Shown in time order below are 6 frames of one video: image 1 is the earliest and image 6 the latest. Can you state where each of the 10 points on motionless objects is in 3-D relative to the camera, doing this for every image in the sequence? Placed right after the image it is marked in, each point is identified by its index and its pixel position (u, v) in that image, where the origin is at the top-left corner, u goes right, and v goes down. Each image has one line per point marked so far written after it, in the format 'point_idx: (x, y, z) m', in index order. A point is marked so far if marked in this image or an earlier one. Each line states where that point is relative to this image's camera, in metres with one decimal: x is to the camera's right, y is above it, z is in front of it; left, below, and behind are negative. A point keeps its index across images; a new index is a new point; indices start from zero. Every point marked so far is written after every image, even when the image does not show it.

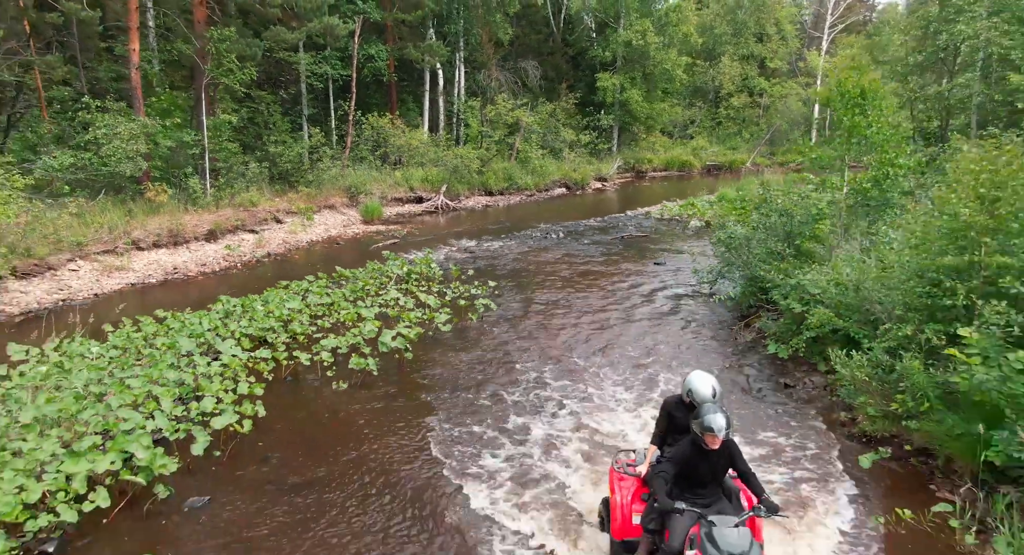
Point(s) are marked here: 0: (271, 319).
0: (-3.5, -0.6, +8.7) m
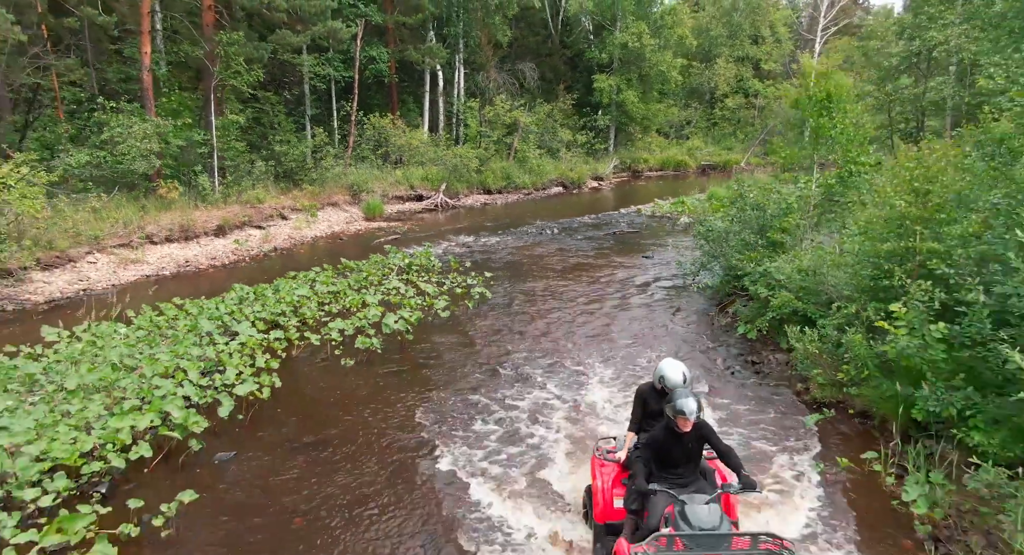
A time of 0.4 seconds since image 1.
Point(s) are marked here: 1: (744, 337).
0: (-3.7, -0.4, +9.4) m
1: (+3.4, -0.9, +8.7) m
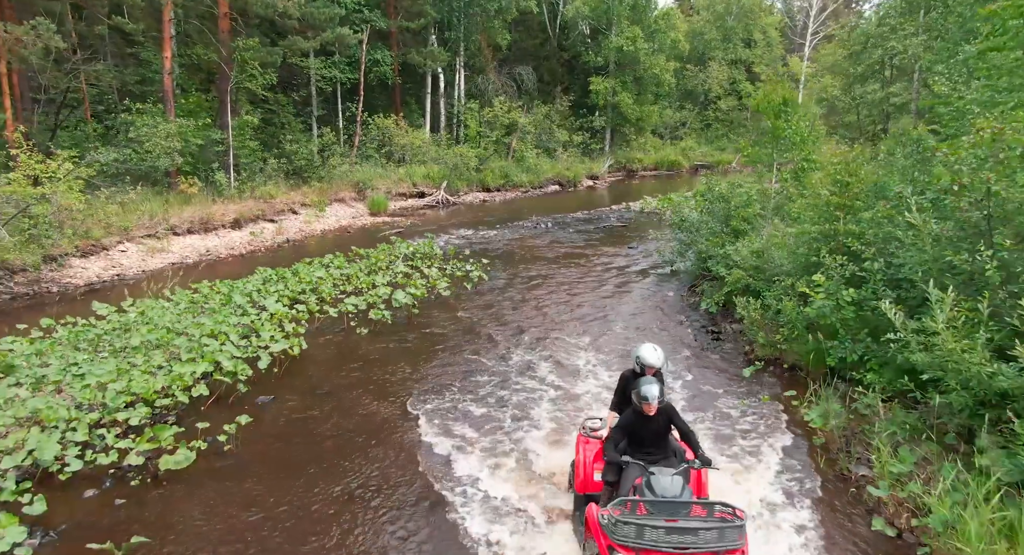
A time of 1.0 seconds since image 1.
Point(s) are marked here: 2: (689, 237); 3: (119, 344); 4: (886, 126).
0: (-3.8, -0.1, +10.7) m
1: (+3.3, -0.6, +10.0) m
2: (+3.5, +0.8, +11.7) m
3: (-5.2, -0.9, +7.9) m
4: (+10.7, +4.3, +17.0) m
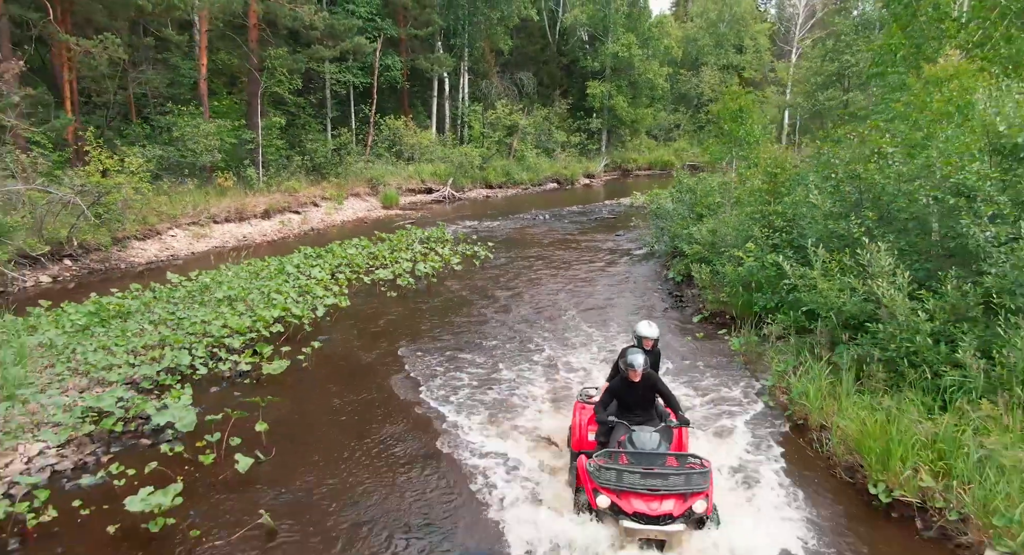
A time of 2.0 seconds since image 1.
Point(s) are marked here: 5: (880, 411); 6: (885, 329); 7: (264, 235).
0: (-3.7, +0.4, +12.8) m
1: (+3.3, -0.1, +12.2) m
2: (+3.5, +1.3, +13.8) m
3: (-5.2, -0.3, +10.1) m
4: (+10.8, +4.8, +19.2) m
5: (+3.5, -1.2, +5.6) m
6: (+3.9, -0.5, +6.1) m
7: (-7.9, +1.4, +19.0) m
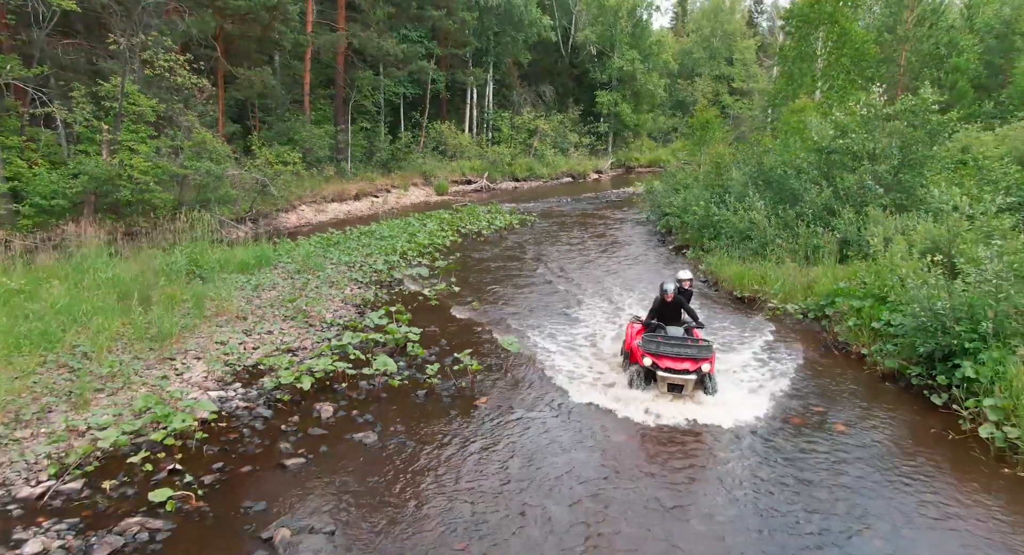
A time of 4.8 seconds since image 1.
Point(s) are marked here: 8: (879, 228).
0: (-2.4, +1.9, +19.5) m
1: (+4.7, +1.4, +18.7) m
2: (+4.9, +2.7, +20.4) m
3: (-3.8, +1.2, +16.7) m
4: (+12.2, +6.2, +25.7) m
5: (+4.8, +0.2, +12.2) m
6: (+5.2, +0.9, +12.7) m
7: (-6.5, +2.9, +25.6) m
8: (+6.5, +0.9, +10.6) m
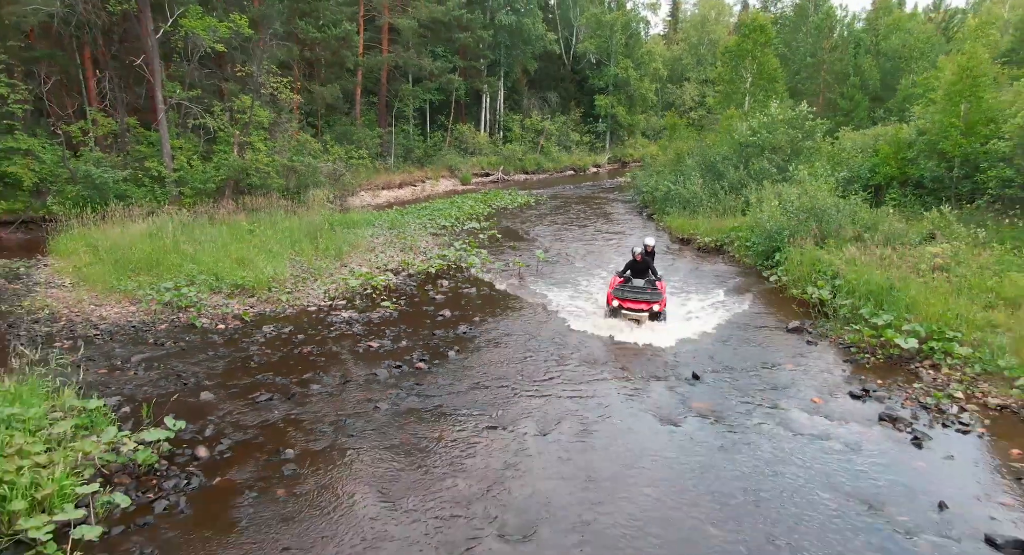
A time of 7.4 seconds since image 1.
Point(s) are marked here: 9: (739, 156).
0: (-1.6, +3.4, +25.8) m
1: (+5.4, +2.9, +25.1) m
2: (+5.6, +4.3, +26.7) m
3: (-3.1, +2.6, +23.1) m
4: (+12.9, +7.8, +32.0) m
5: (+5.5, +1.7, +18.5) m
6: (+5.9, +2.4, +19.1) m
7: (-5.8, +4.3, +32.0) m
8: (+7.2, +2.4, +16.9) m
9: (+7.4, +4.0, +19.5) m
